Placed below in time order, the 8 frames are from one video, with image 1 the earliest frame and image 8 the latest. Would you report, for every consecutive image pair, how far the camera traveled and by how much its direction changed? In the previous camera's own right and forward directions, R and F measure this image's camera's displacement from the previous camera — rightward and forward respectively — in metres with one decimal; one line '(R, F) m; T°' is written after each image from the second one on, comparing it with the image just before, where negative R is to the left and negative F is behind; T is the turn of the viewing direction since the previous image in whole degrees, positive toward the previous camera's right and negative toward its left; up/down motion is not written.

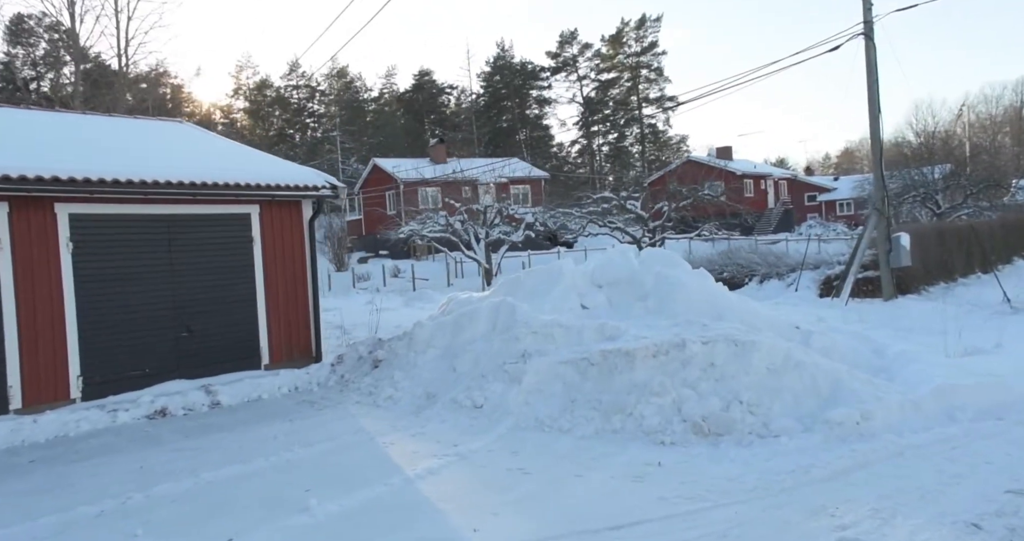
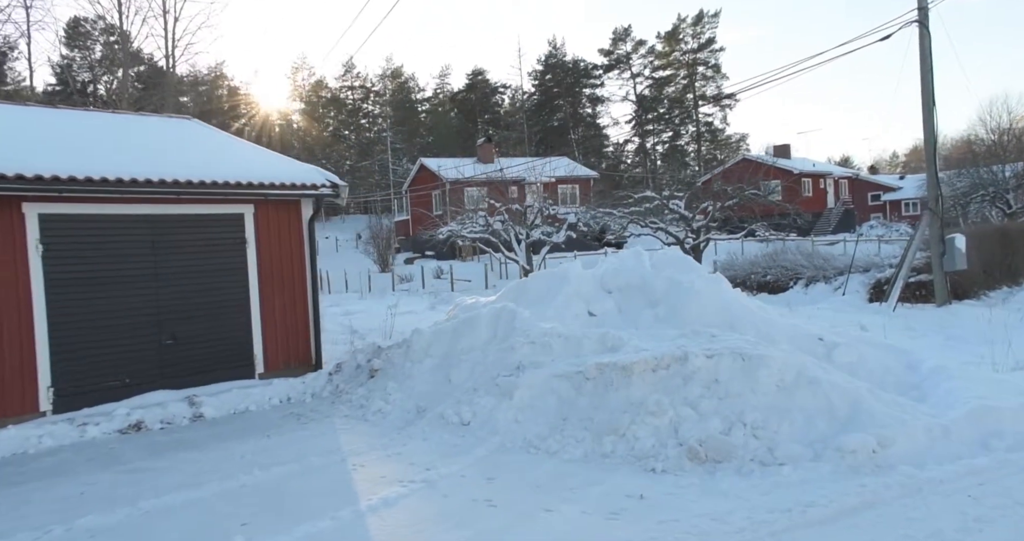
(+0.6, +0.6) m; -4°
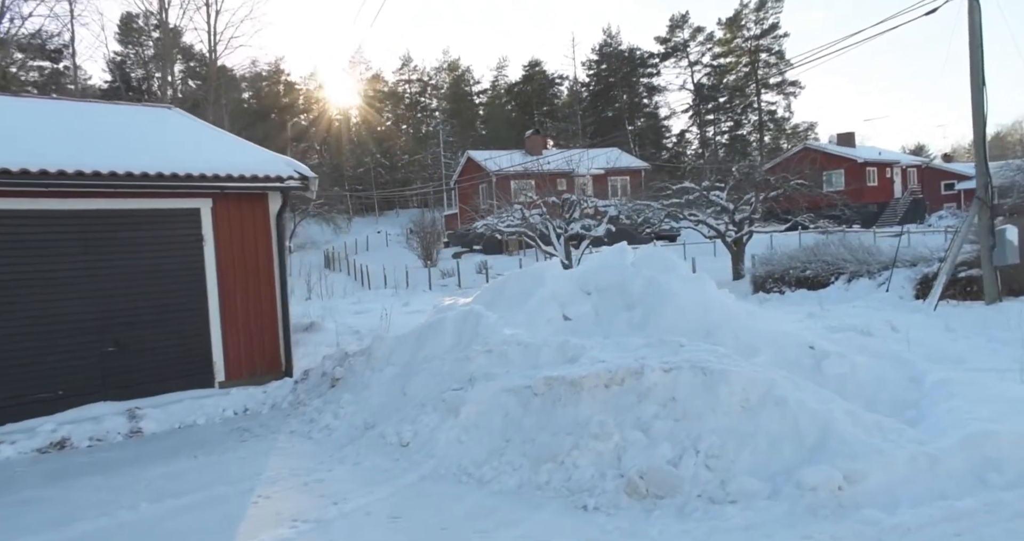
(+1.0, +0.8) m; -5°
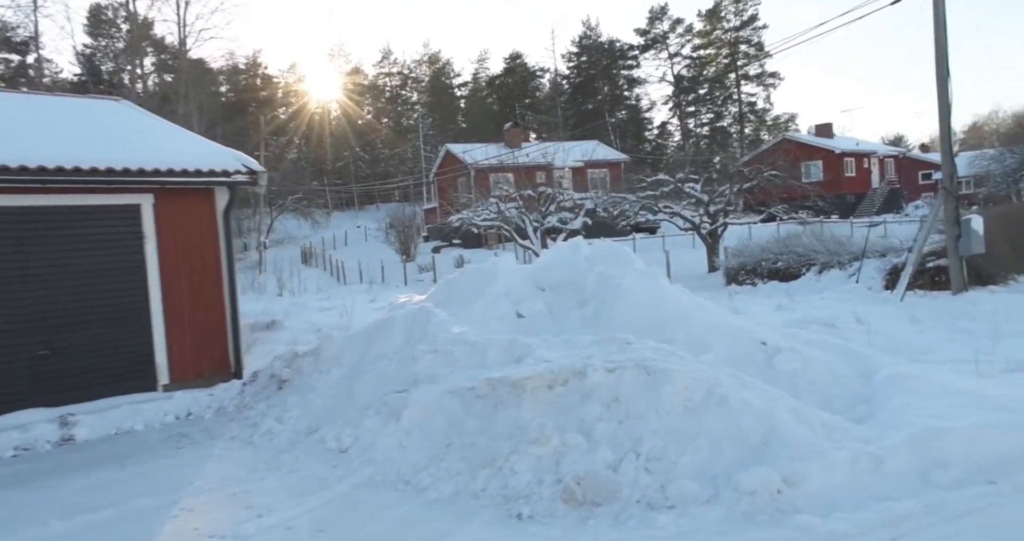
(+0.4, +0.2) m; +1°
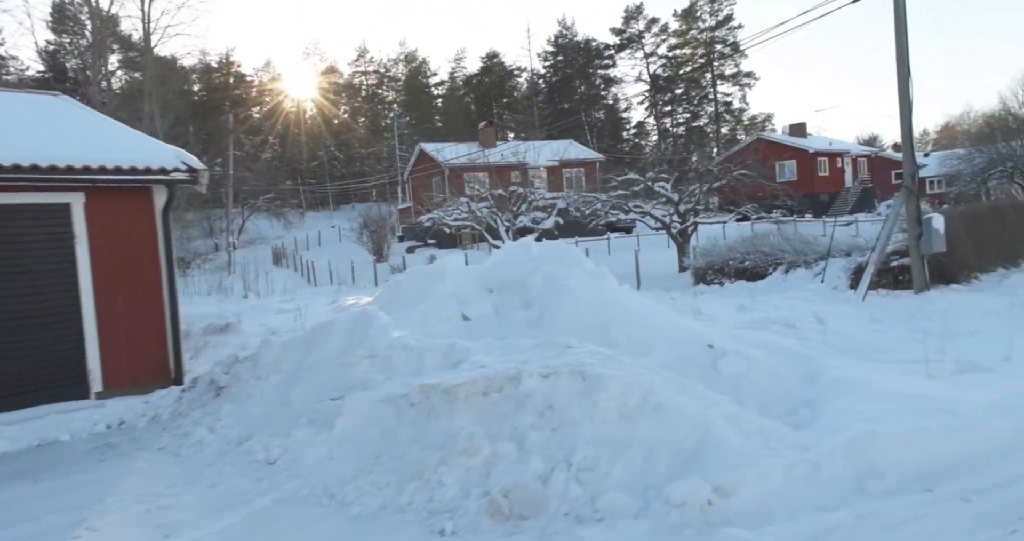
(+0.4, +0.2) m; +2°
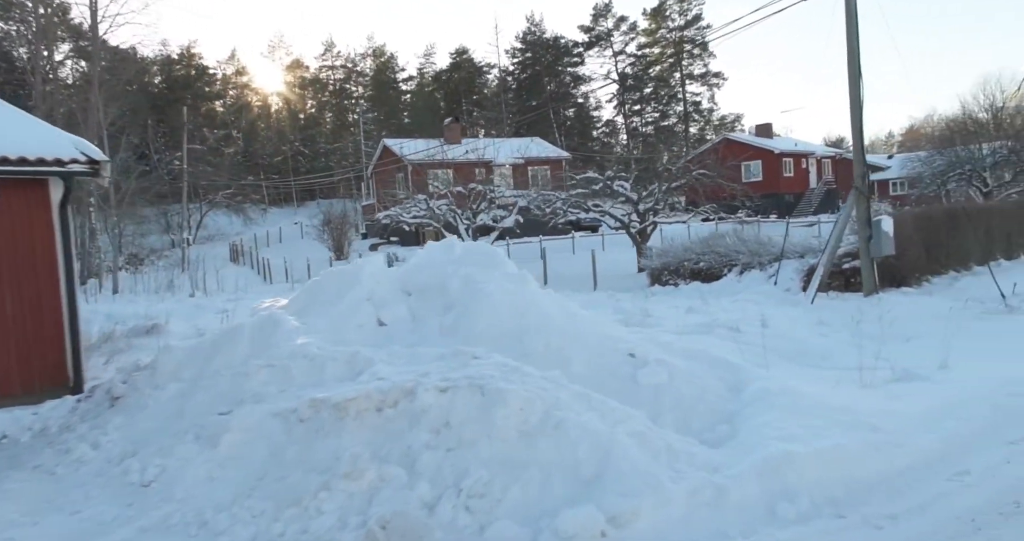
(+0.5, +0.4) m; +2°
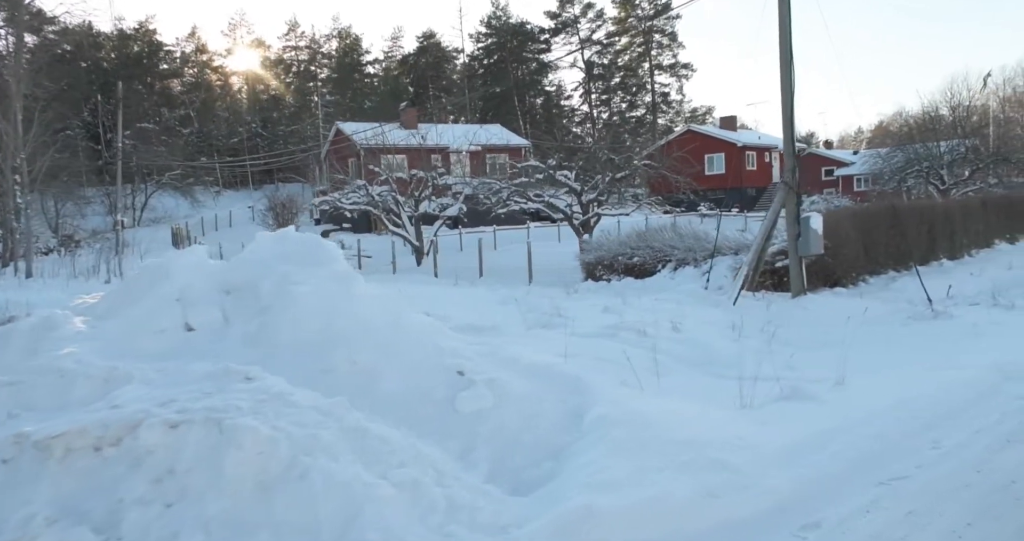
(+1.2, +1.0) m; +2°
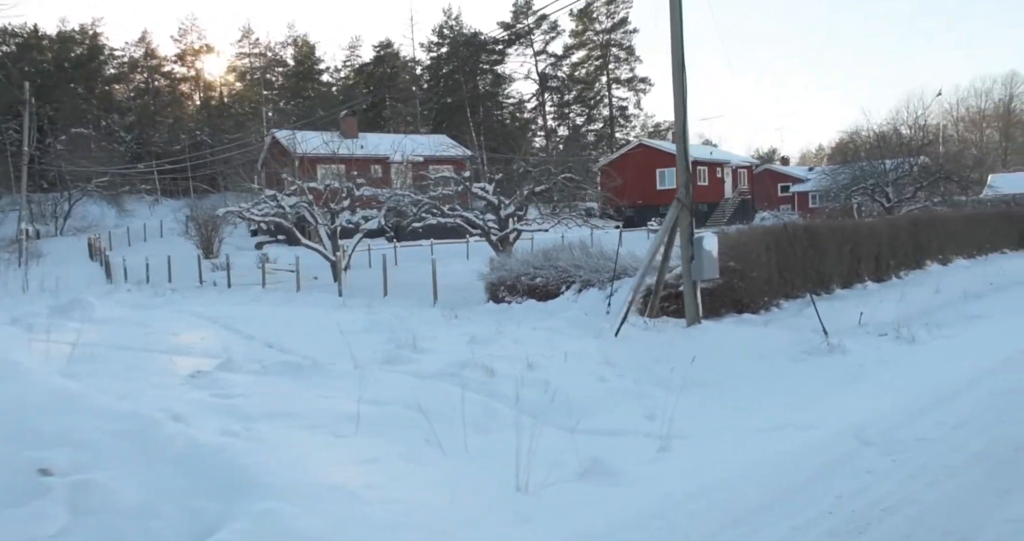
(+1.7, +1.5) m; +3°
